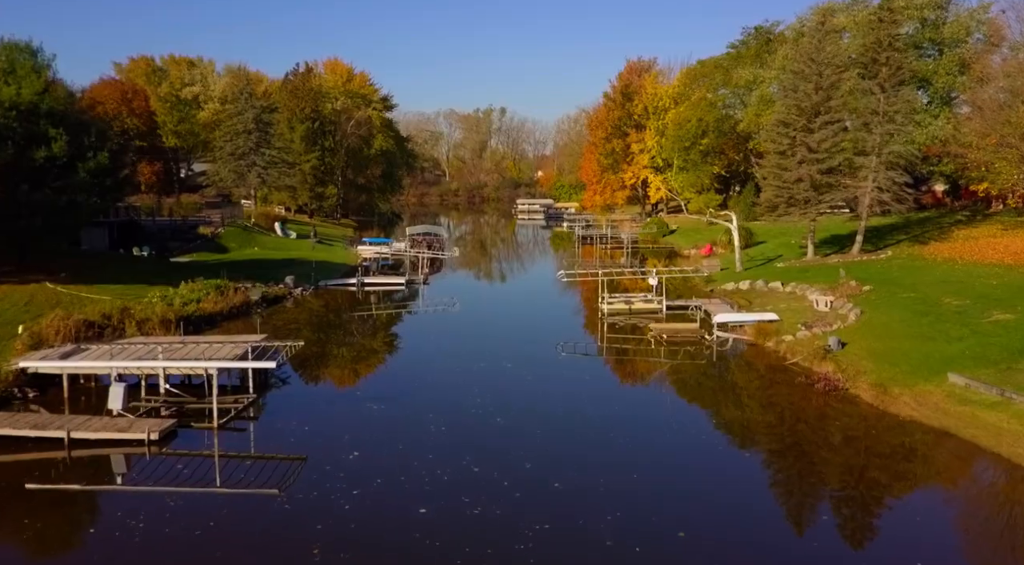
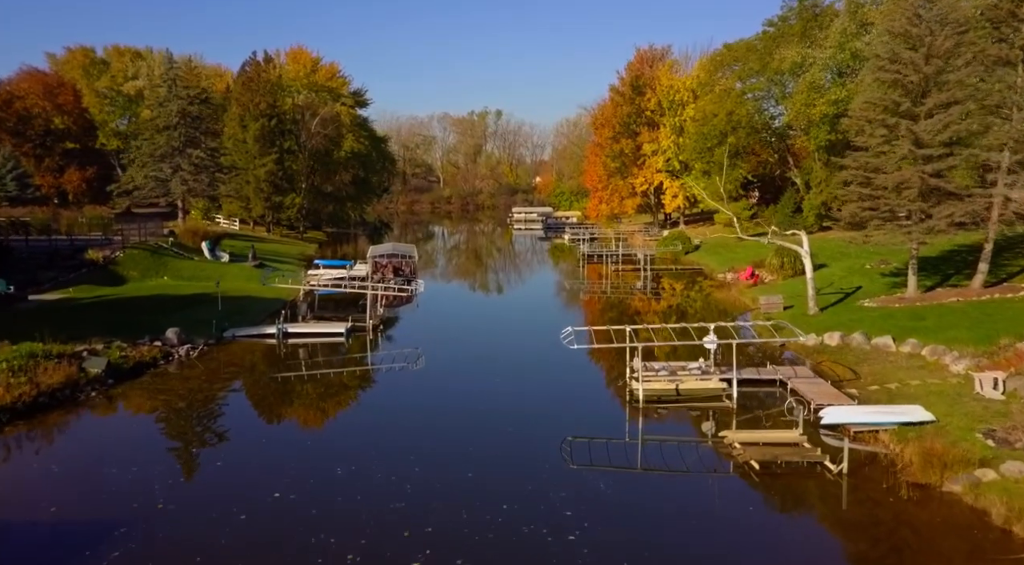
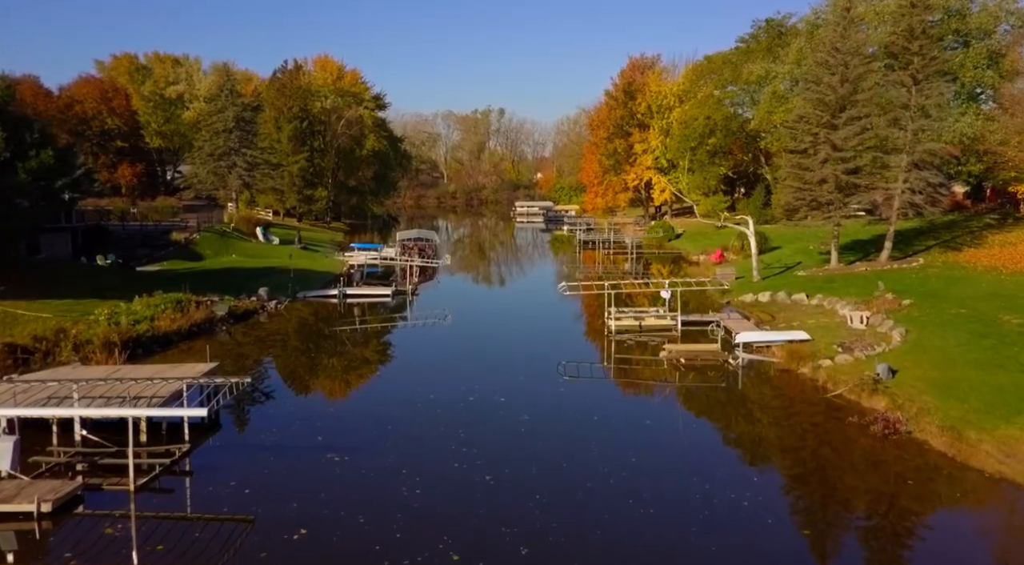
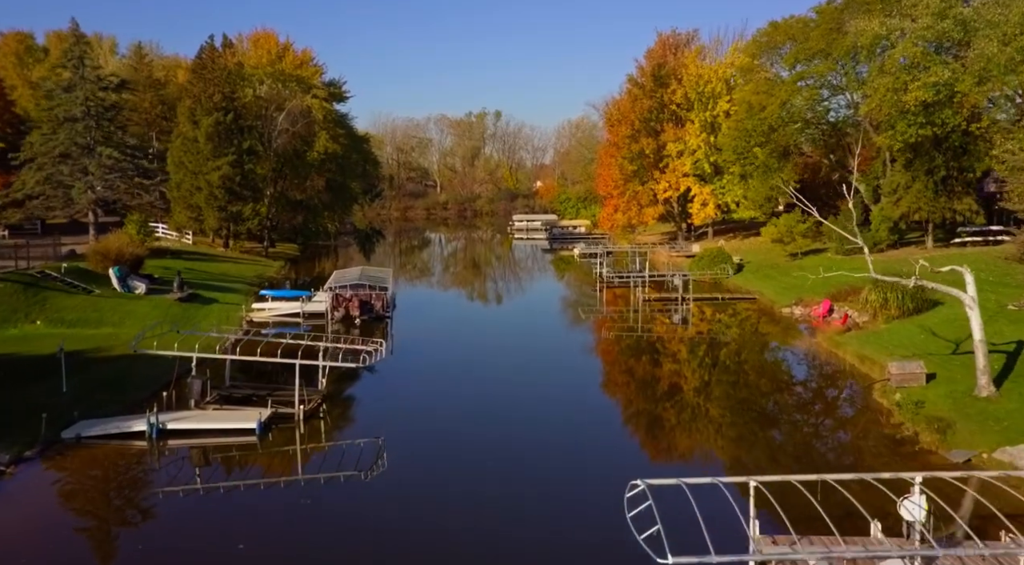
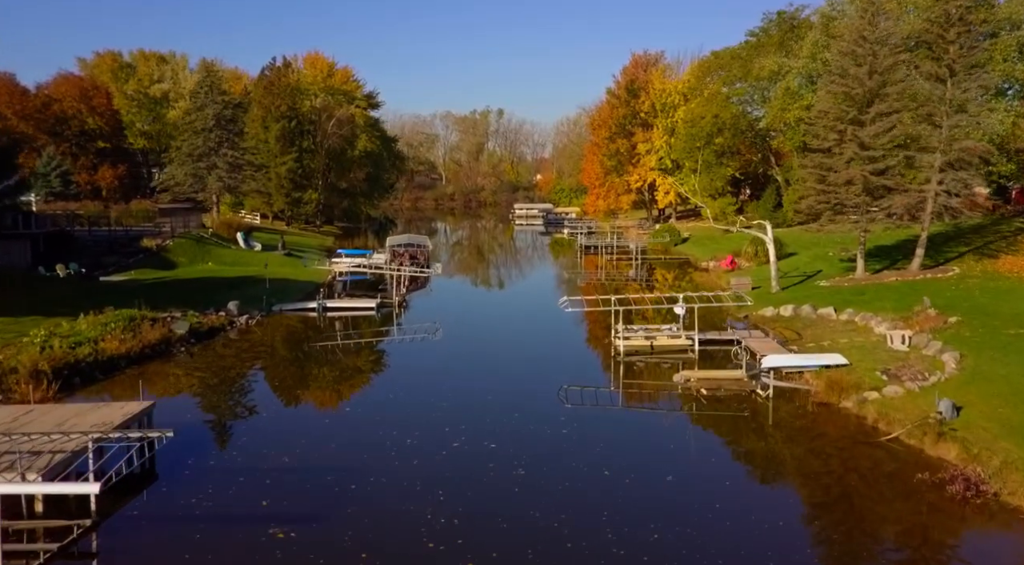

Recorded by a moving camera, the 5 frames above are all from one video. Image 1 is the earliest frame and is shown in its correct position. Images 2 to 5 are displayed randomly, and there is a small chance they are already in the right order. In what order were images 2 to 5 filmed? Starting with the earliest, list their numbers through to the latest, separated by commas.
3, 5, 2, 4
